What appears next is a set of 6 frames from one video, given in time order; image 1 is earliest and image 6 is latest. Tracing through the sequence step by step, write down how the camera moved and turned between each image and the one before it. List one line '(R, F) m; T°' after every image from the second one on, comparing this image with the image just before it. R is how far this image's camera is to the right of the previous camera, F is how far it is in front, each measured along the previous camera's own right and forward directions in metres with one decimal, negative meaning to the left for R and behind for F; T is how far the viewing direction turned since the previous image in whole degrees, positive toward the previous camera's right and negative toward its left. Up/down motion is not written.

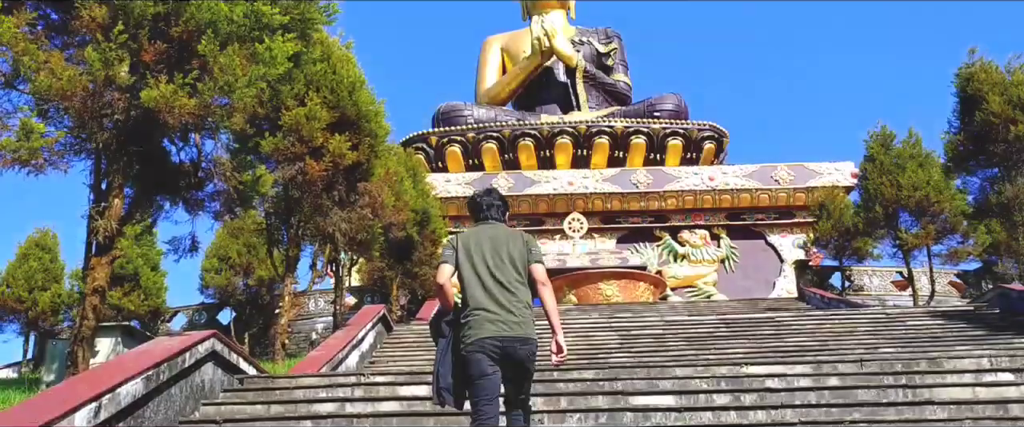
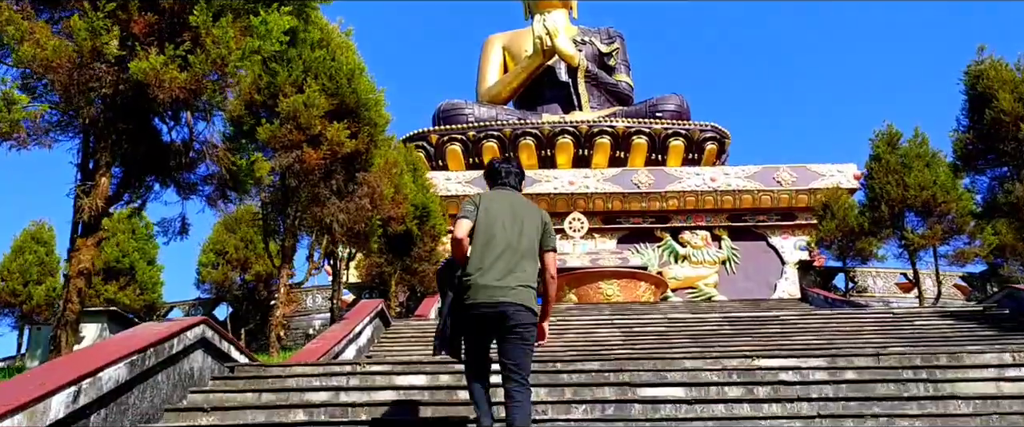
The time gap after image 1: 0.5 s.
(0.0, +0.2) m; 0°
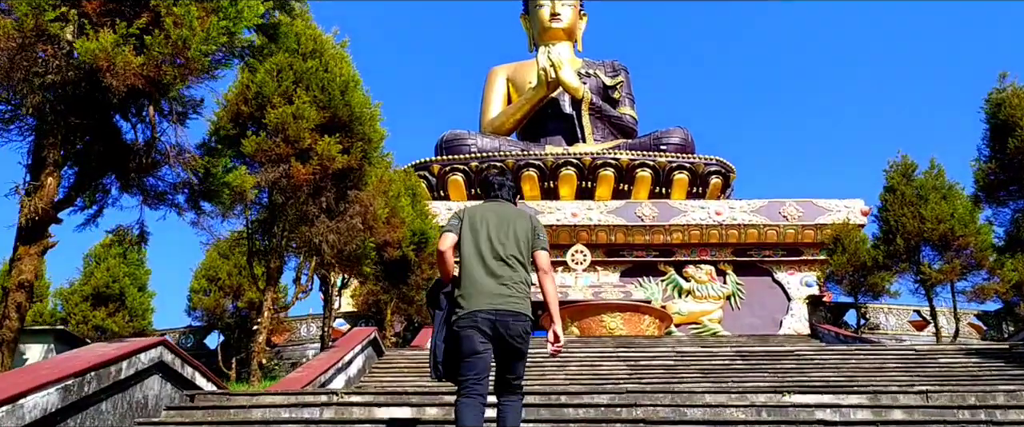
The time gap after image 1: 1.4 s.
(0.0, +0.6) m; 0°
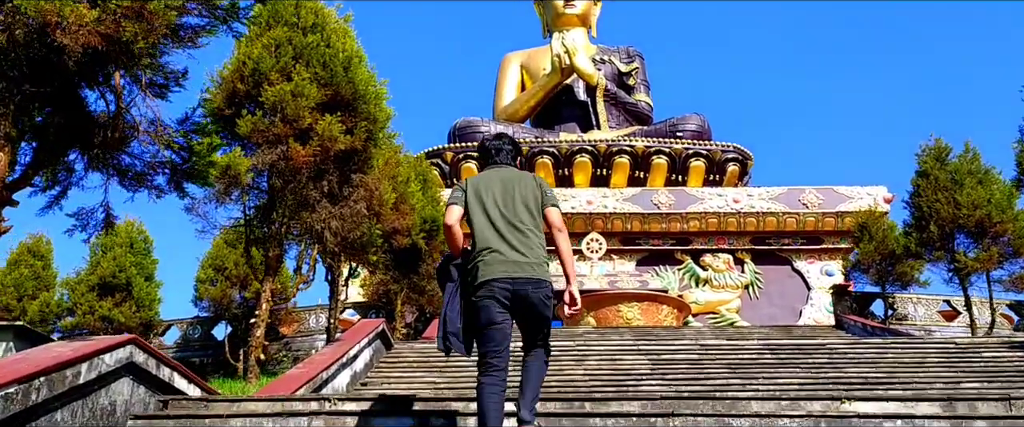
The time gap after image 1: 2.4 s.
(0.0, +0.6) m; -1°
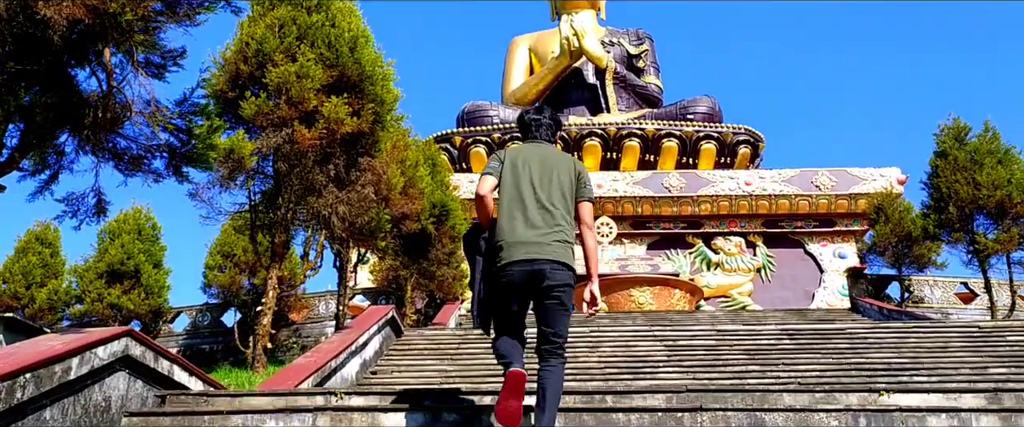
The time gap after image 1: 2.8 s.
(0.0, +0.2) m; -1°
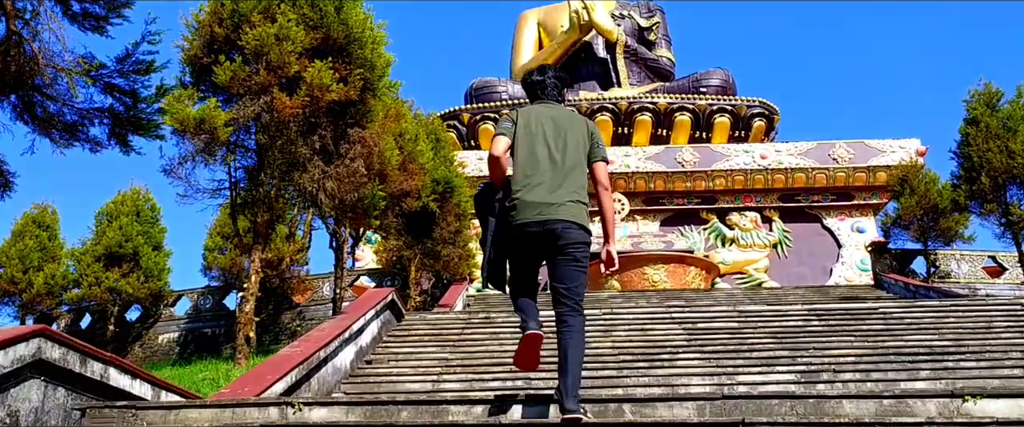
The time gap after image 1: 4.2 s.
(+0.1, +0.7) m; -1°
